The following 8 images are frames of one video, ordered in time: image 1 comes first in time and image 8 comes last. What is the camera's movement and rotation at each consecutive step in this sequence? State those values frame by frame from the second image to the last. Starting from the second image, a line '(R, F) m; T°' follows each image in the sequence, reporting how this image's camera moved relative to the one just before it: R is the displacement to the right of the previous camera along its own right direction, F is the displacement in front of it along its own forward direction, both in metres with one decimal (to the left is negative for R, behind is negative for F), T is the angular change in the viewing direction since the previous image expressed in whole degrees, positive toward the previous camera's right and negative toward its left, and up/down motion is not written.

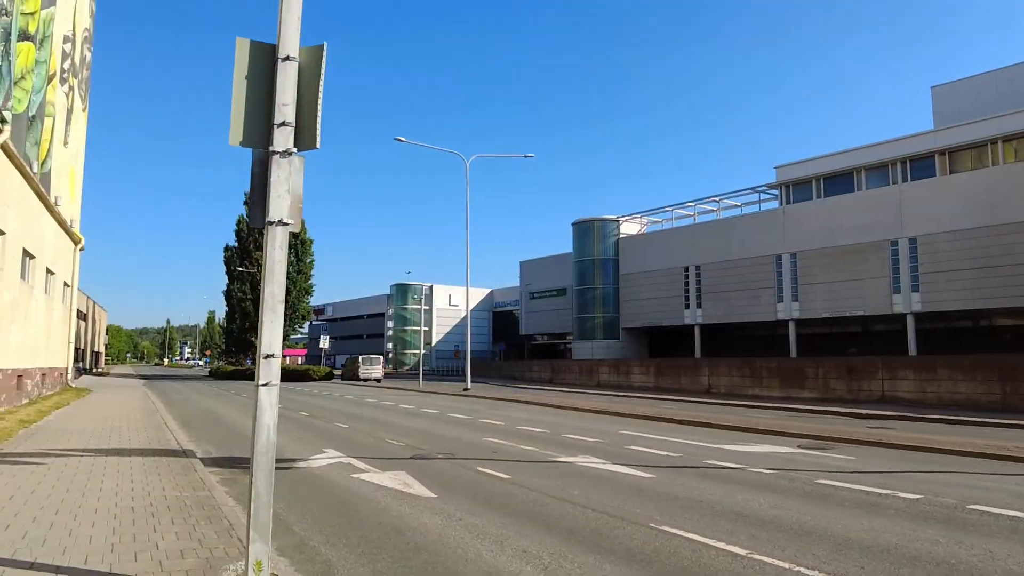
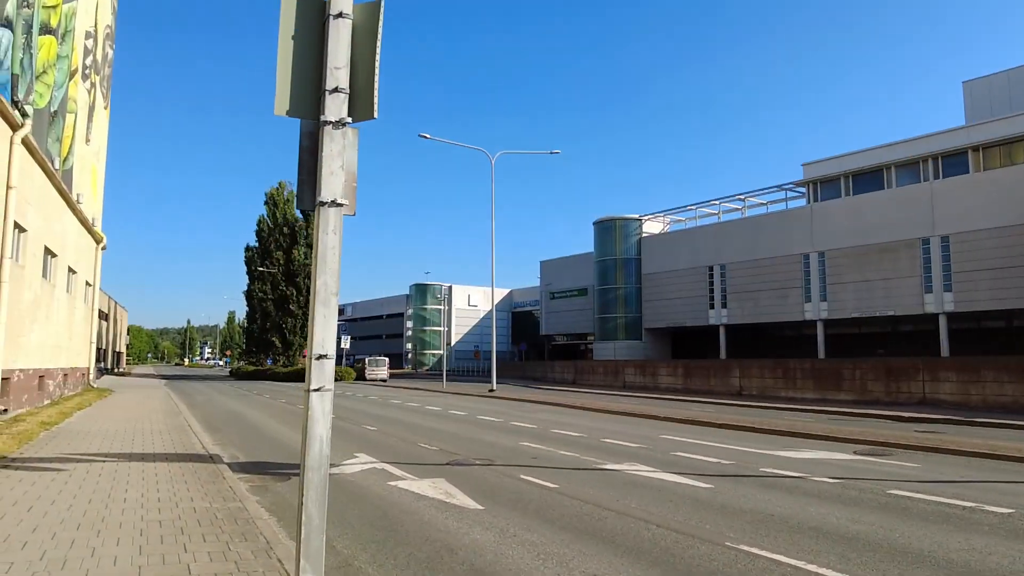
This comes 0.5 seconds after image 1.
(-0.5, +0.7) m; -1°
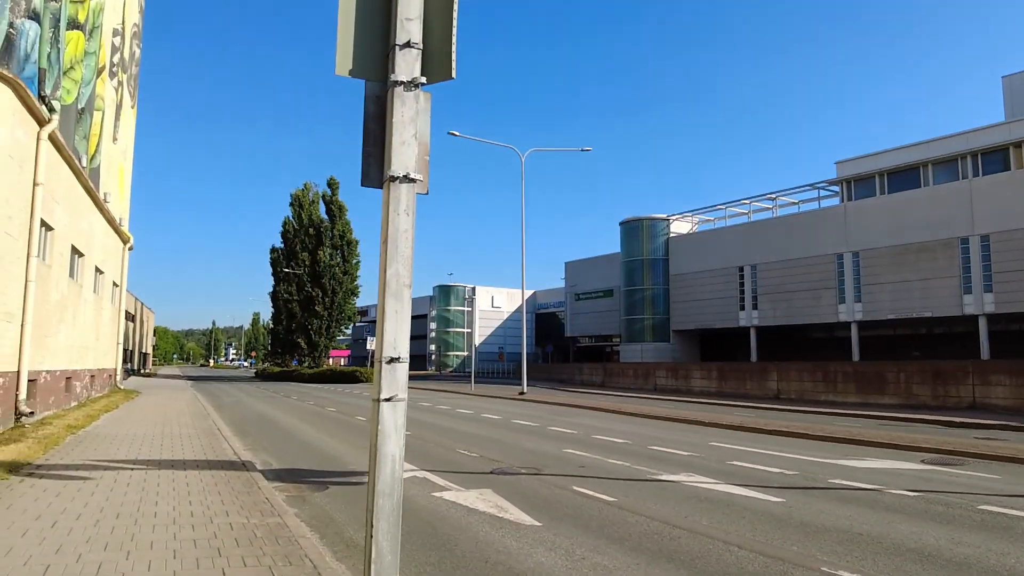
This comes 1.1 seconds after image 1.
(-0.5, +0.7) m; -2°
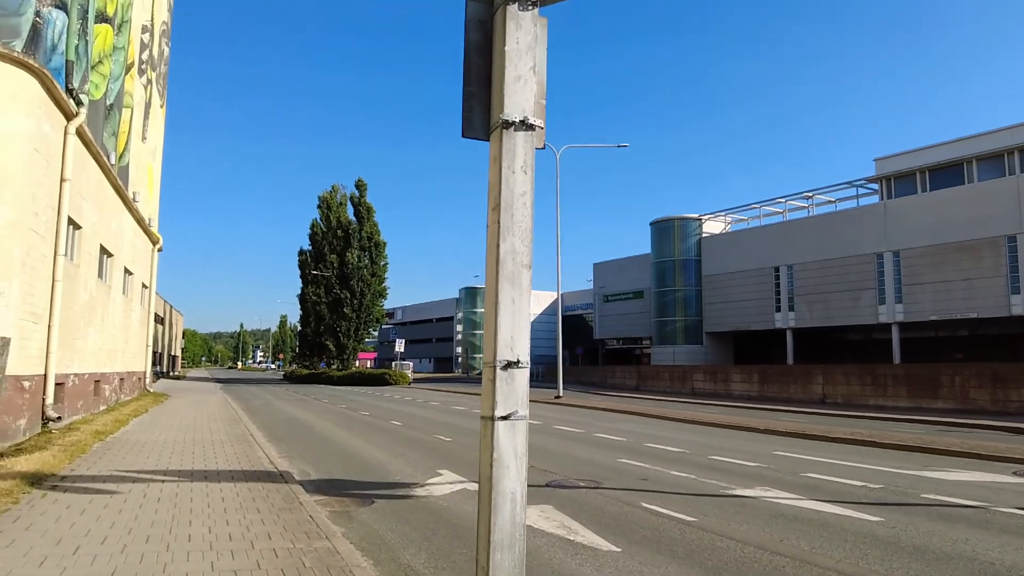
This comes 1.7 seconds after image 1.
(-0.5, +0.9) m; -2°
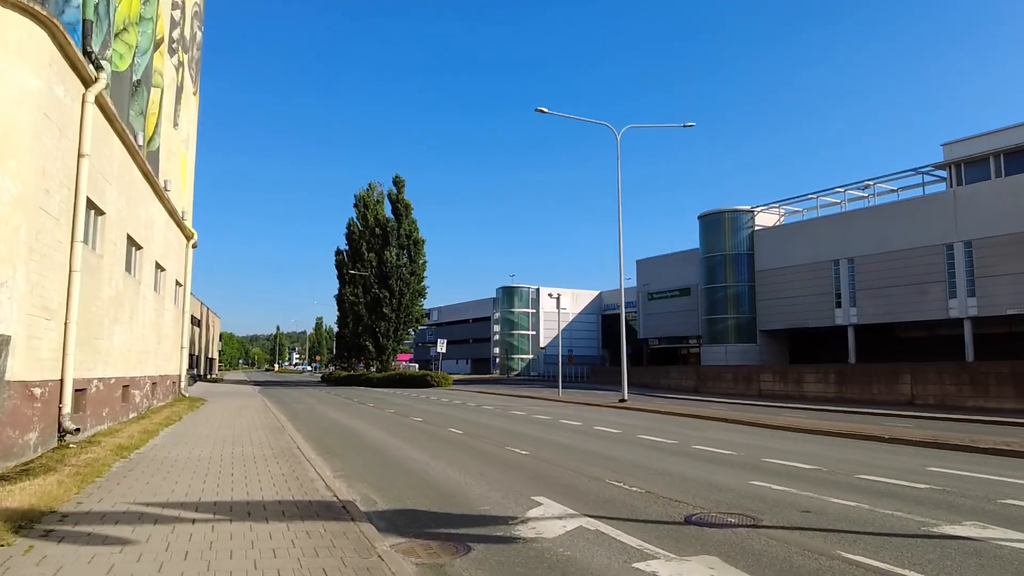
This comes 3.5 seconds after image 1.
(-1.1, +2.4) m; -2°
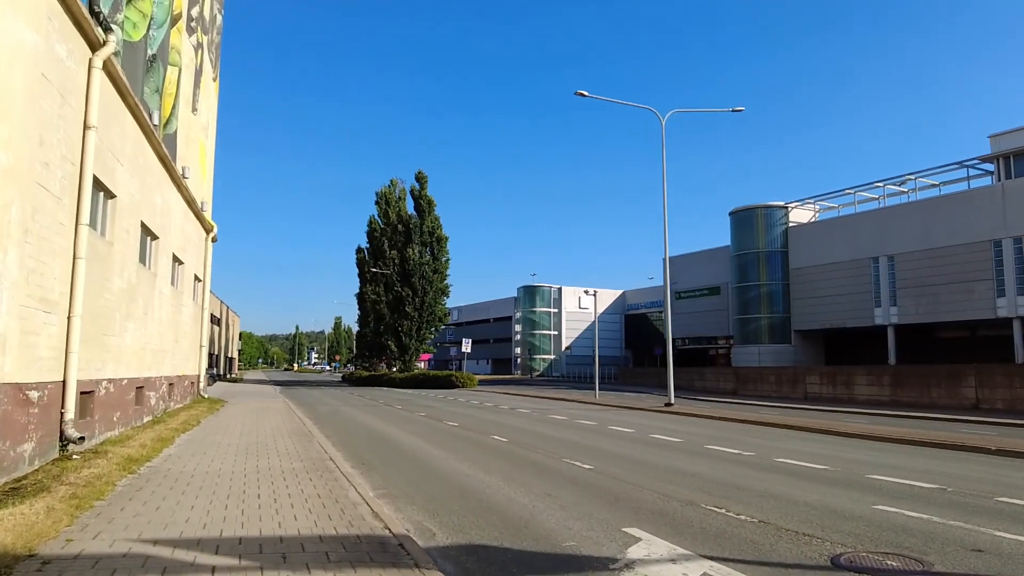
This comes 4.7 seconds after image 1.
(-0.7, +1.7) m; -1°
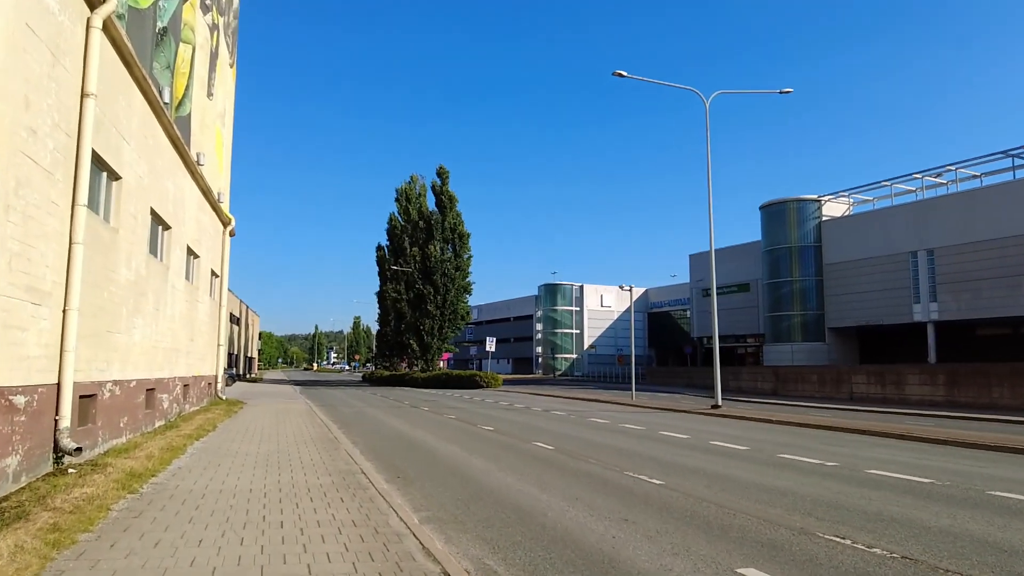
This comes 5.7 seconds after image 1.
(-0.6, +1.5) m; -1°
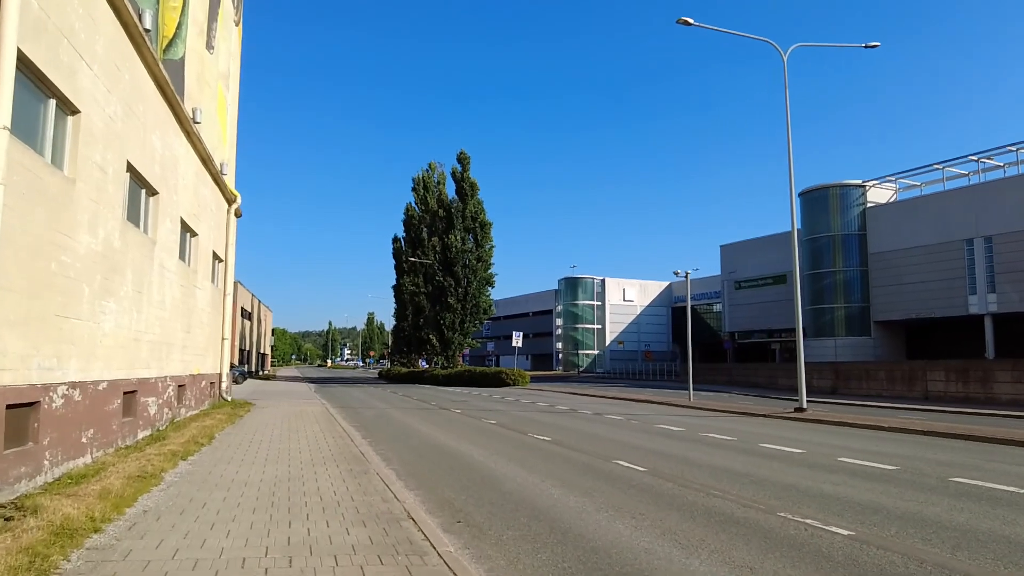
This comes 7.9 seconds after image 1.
(-1.0, +3.1) m; -1°
